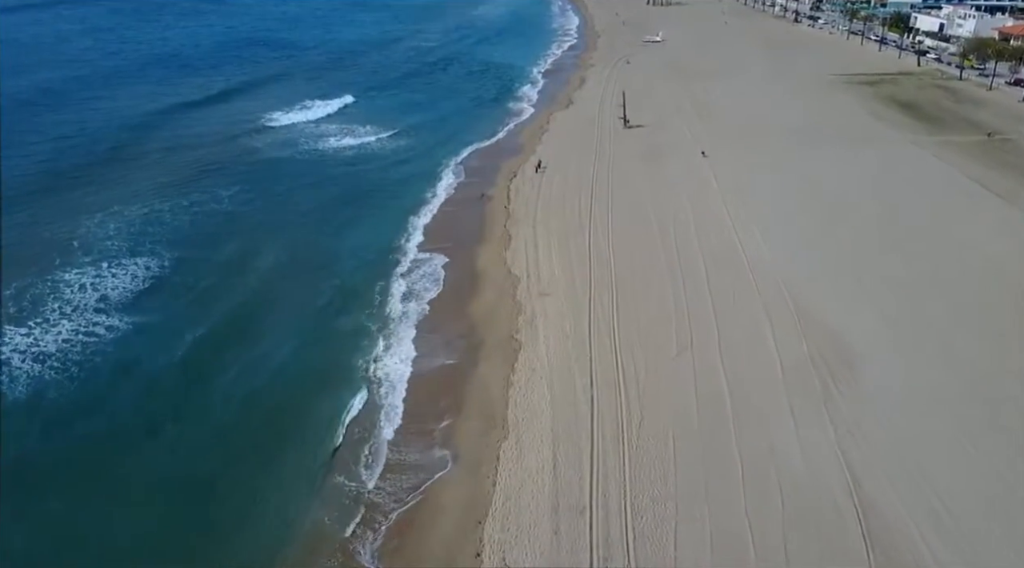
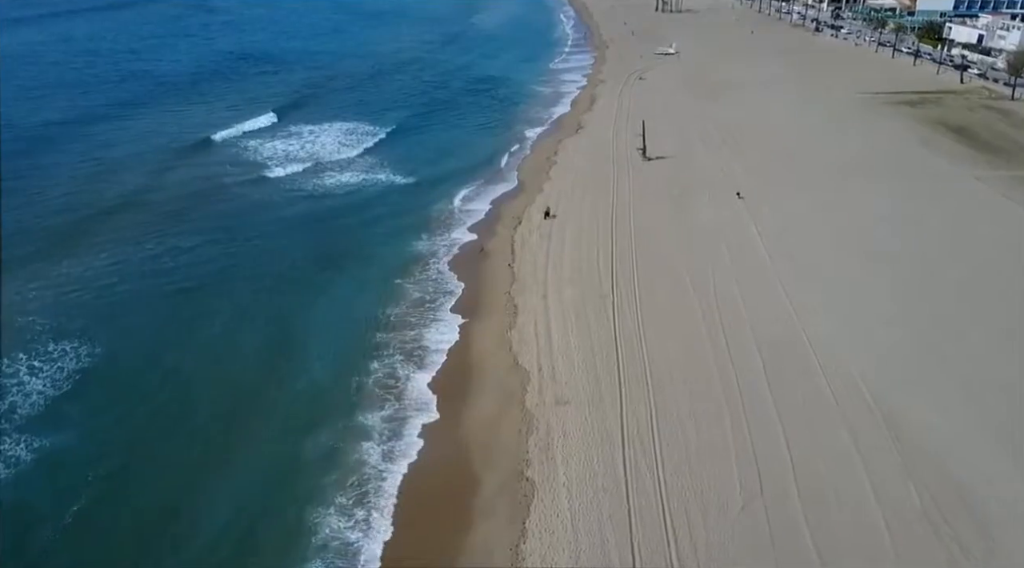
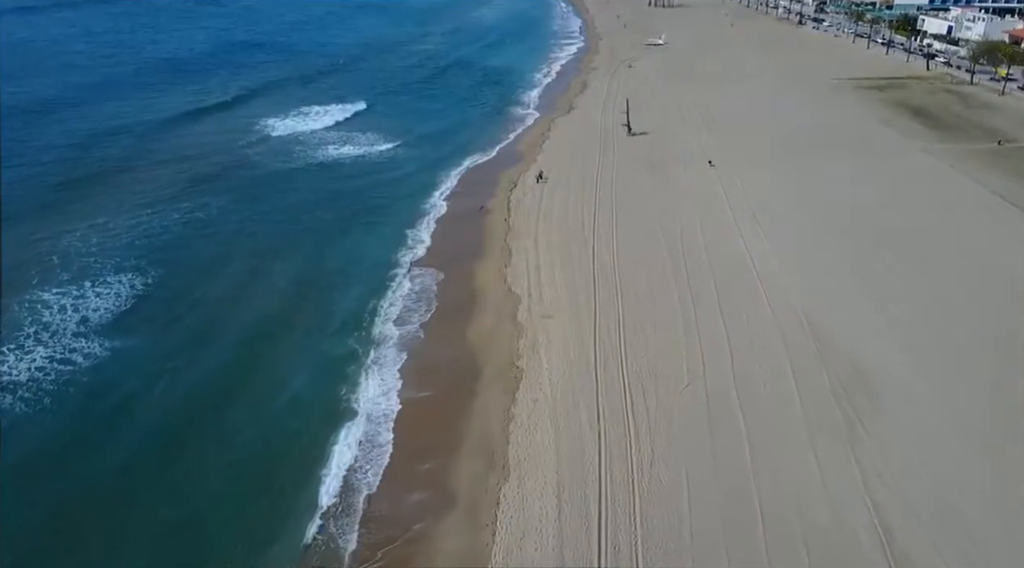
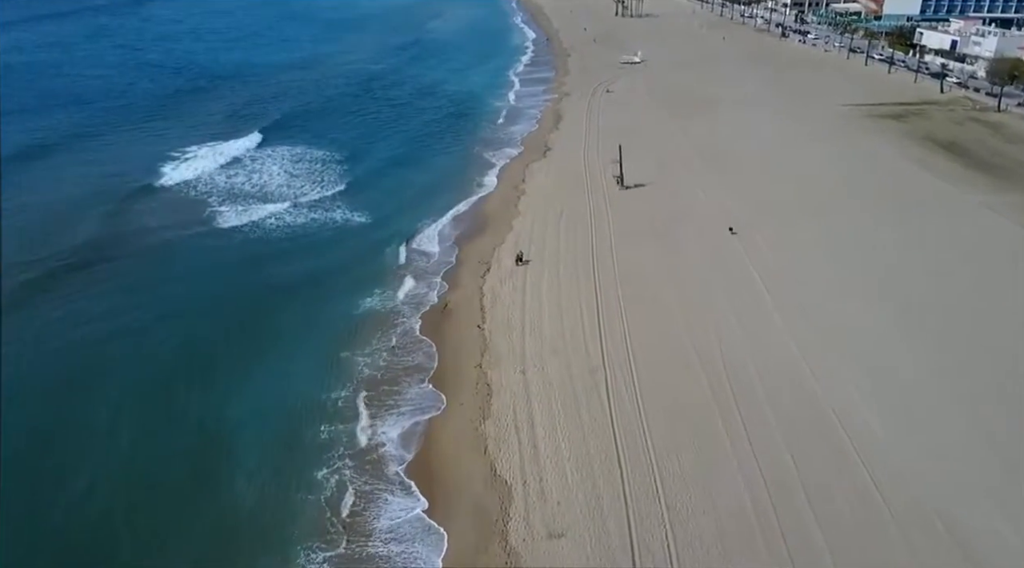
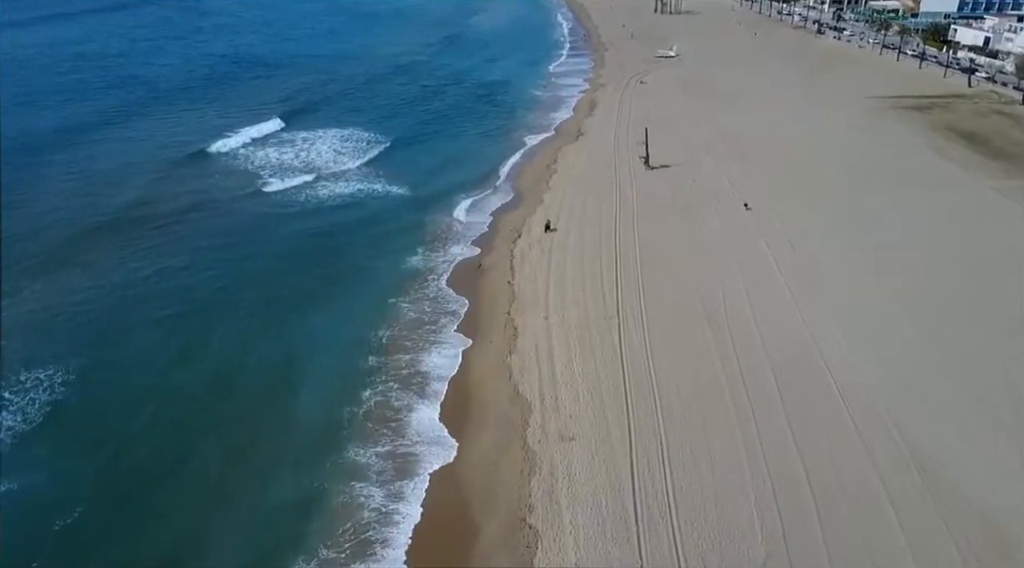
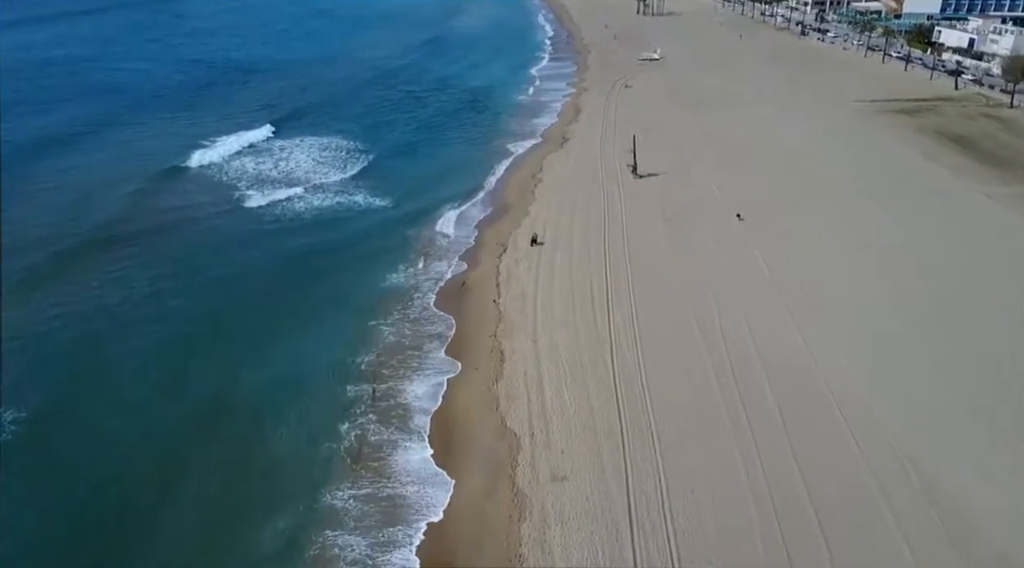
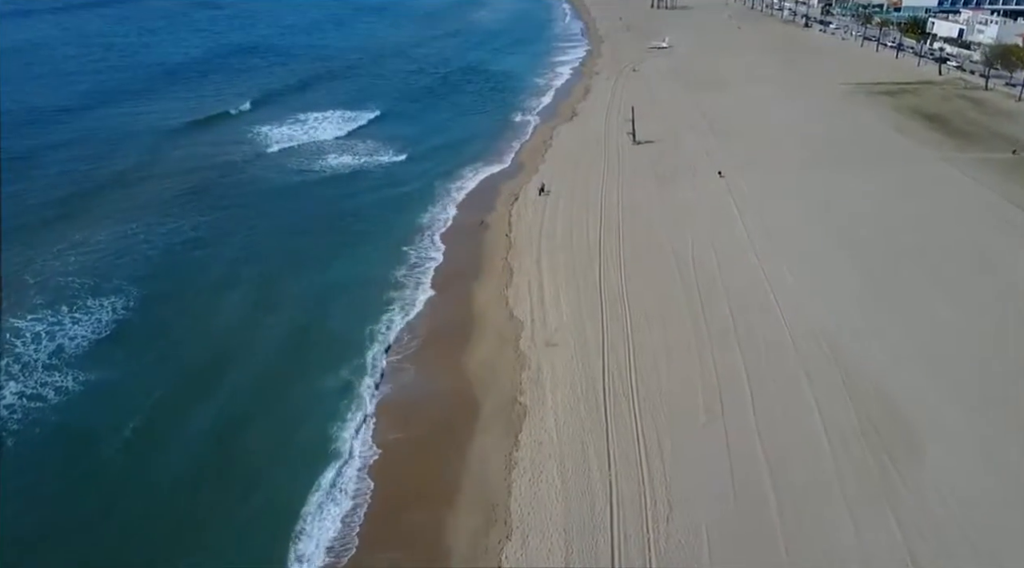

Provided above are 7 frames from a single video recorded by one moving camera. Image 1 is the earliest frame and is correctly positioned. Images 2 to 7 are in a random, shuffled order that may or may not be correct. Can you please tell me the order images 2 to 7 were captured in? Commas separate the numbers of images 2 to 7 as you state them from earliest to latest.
3, 7, 2, 5, 6, 4
